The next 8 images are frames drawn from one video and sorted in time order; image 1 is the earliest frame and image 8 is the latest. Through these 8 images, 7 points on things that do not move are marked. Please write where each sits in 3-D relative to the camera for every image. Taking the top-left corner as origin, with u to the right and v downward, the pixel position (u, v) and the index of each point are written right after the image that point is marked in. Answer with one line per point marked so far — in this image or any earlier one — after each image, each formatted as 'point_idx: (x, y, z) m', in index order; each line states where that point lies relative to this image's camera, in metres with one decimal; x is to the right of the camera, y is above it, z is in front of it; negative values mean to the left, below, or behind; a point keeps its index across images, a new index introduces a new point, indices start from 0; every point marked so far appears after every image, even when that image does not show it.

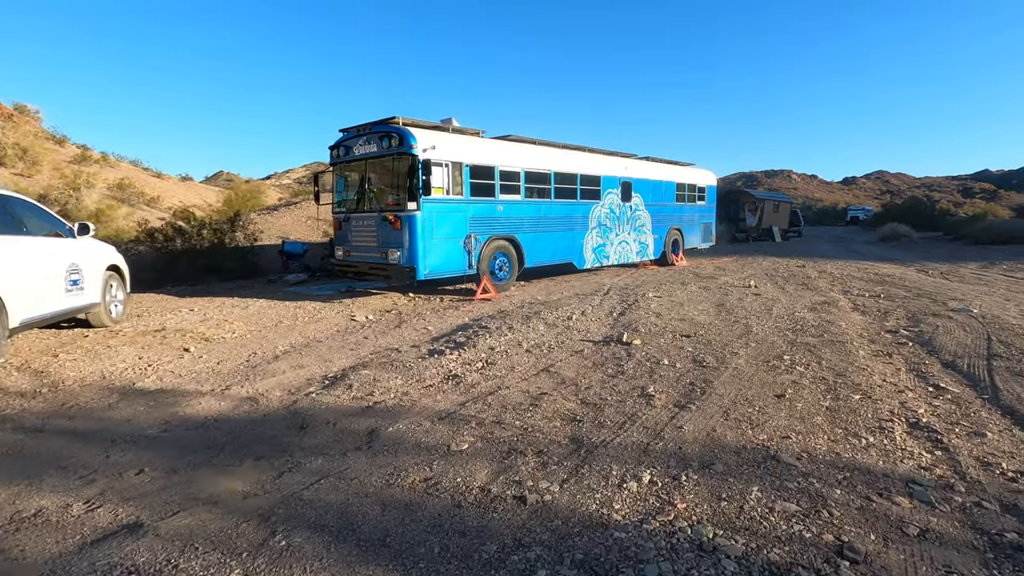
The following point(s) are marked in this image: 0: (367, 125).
0: (-2.9, +3.2, +10.7) m
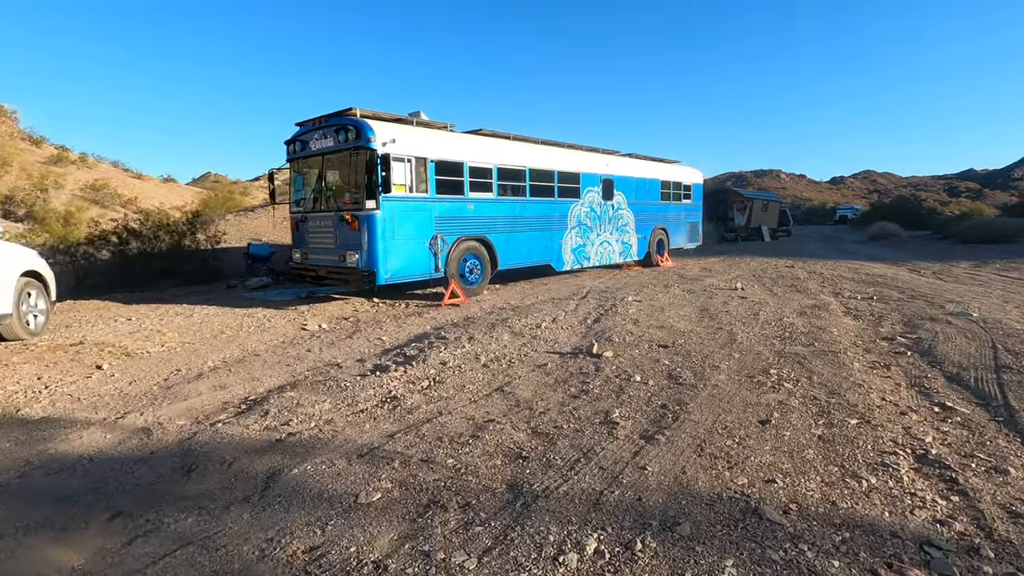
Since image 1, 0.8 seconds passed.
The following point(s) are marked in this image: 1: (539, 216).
0: (-3.5, +3.1, +9.9) m
1: (+0.6, +1.7, +12.6) m
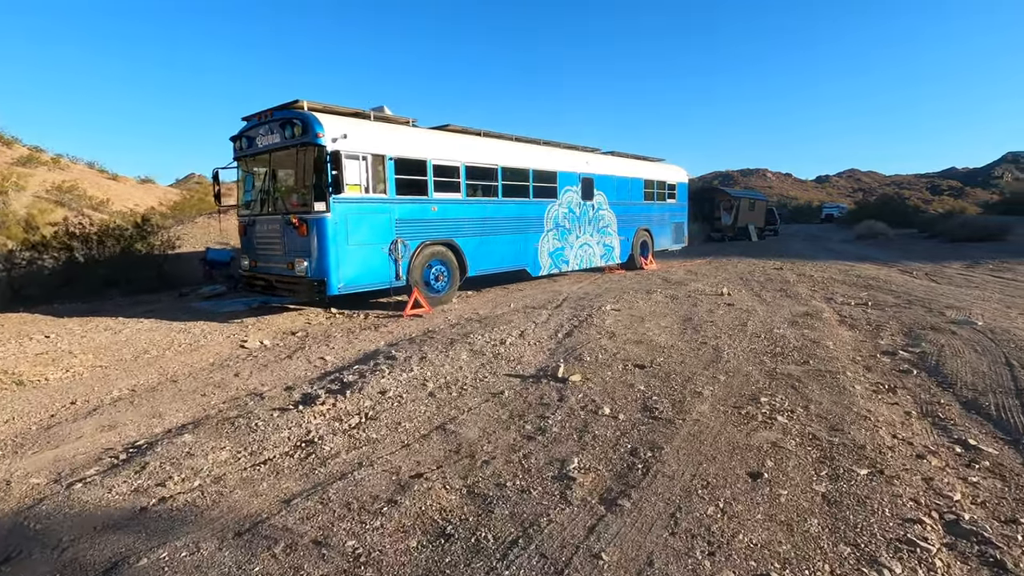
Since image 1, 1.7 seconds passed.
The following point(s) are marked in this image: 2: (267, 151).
0: (-4.1, +2.9, +9.0) m
1: (0.0, +1.5, +11.7) m
2: (-4.1, +2.3, +9.1) m
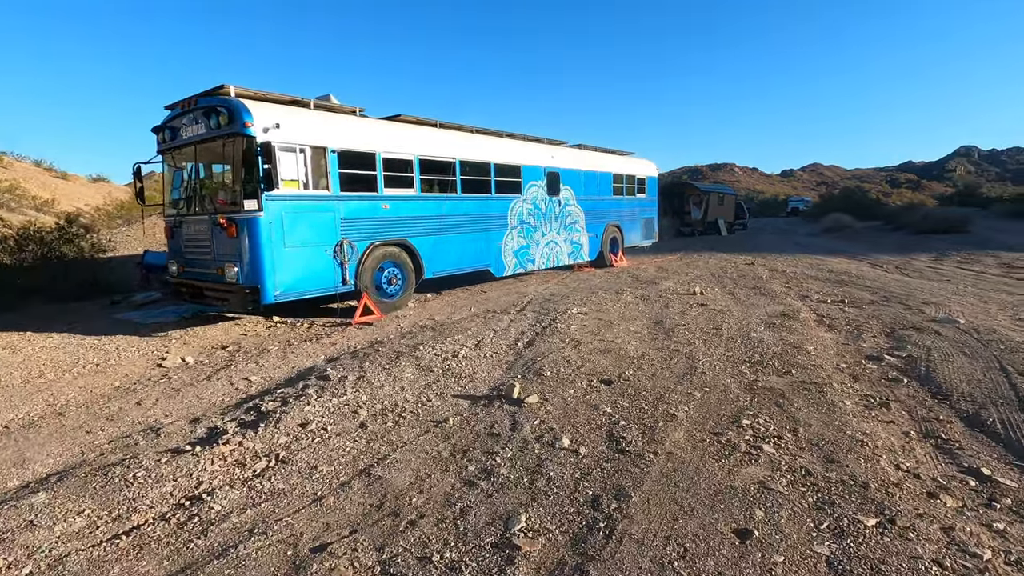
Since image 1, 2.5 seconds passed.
0: (-4.8, +2.8, +8.0) m
1: (-0.8, +1.5, +11.0) m
2: (-4.8, +2.2, +8.2) m
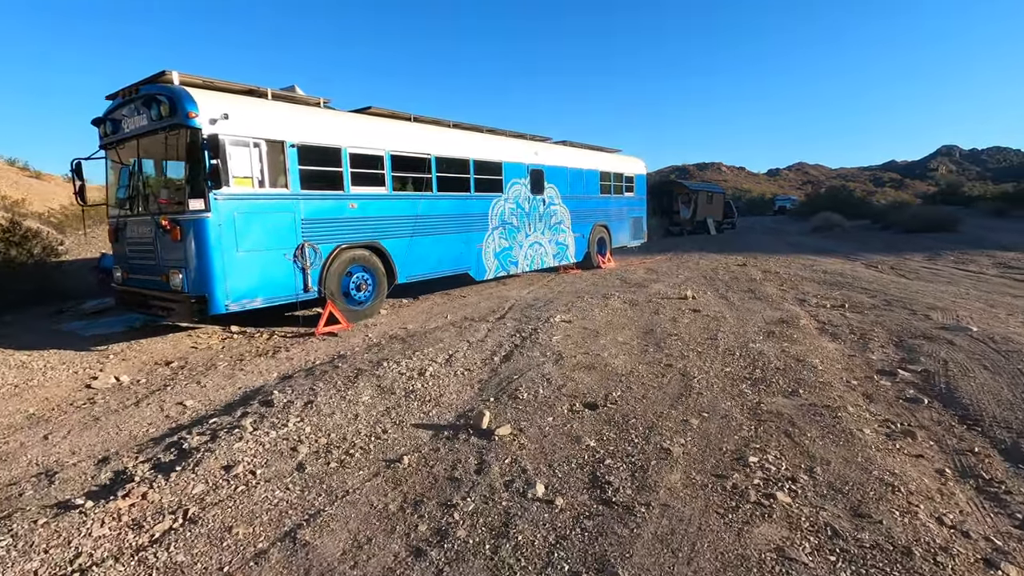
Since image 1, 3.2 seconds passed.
0: (-5.1, +2.7, +7.3) m
1: (-1.2, +1.4, +10.3) m
2: (-5.1, +2.1, +7.4) m
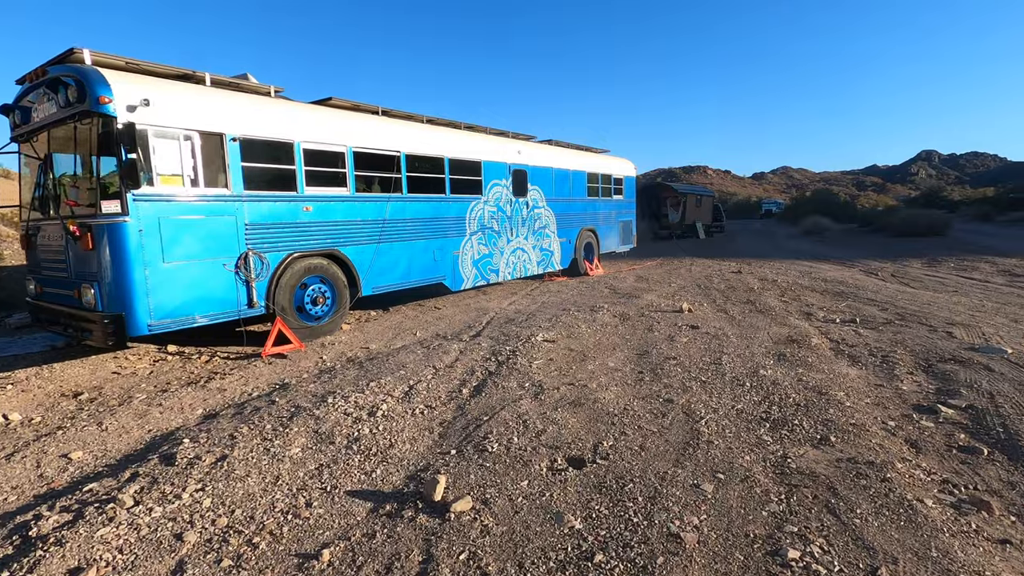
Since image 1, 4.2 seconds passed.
0: (-5.4, +2.5, +6.2) m
1: (-1.5, +1.2, +9.3) m
2: (-5.4, +1.9, +6.3) m
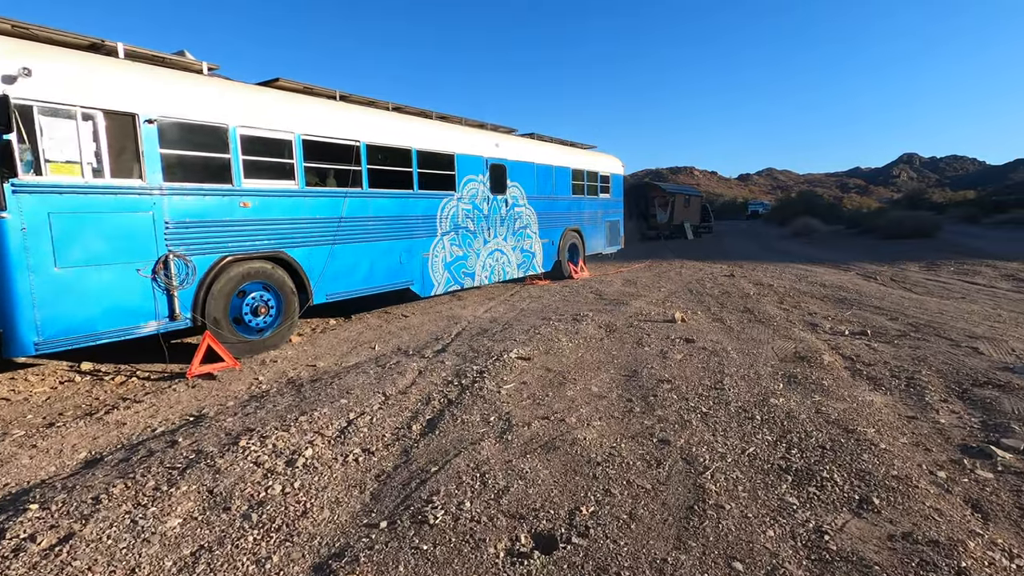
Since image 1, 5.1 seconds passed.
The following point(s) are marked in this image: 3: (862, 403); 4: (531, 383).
0: (-5.7, +2.4, +5.1) m
1: (-1.9, +1.1, +8.3) m
2: (-5.8, +1.8, +5.2) m
3: (+3.1, -1.0, +4.8) m
4: (+0.2, -0.9, +5.3) m
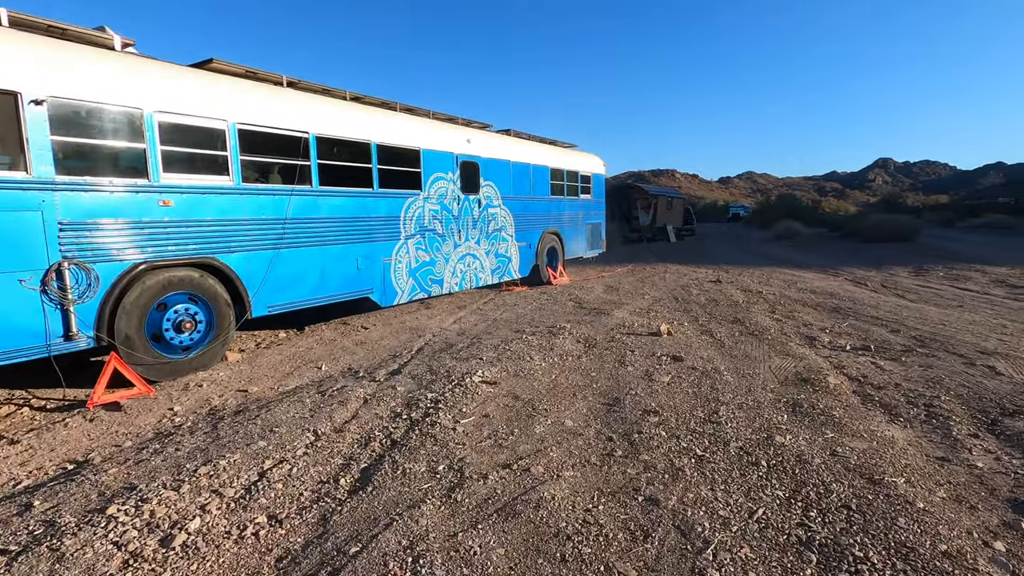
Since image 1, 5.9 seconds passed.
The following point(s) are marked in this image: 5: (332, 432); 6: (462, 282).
0: (-6.0, +2.3, +4.1) m
1: (-2.4, +1.0, +7.4) m
2: (-6.1, +1.7, +4.2) m
3: (+2.8, -1.1, +4.1) m
4: (-0.1, -1.0, +4.5) m
5: (-1.4, -1.1, +4.2) m
6: (-0.9, +0.1, +10.0) m
